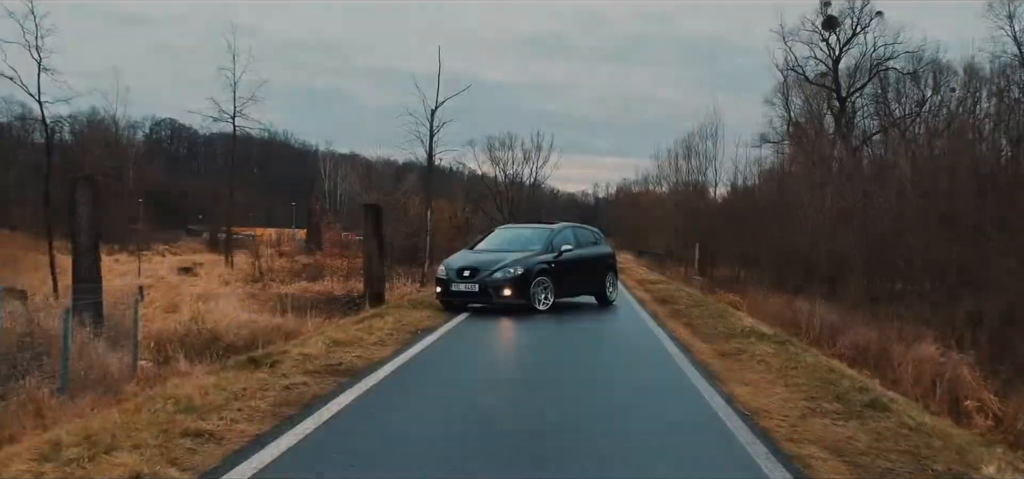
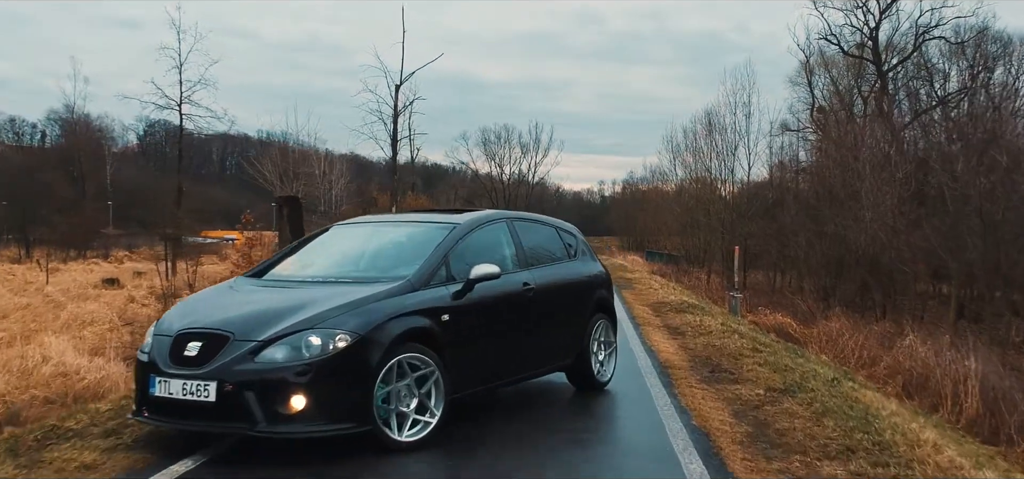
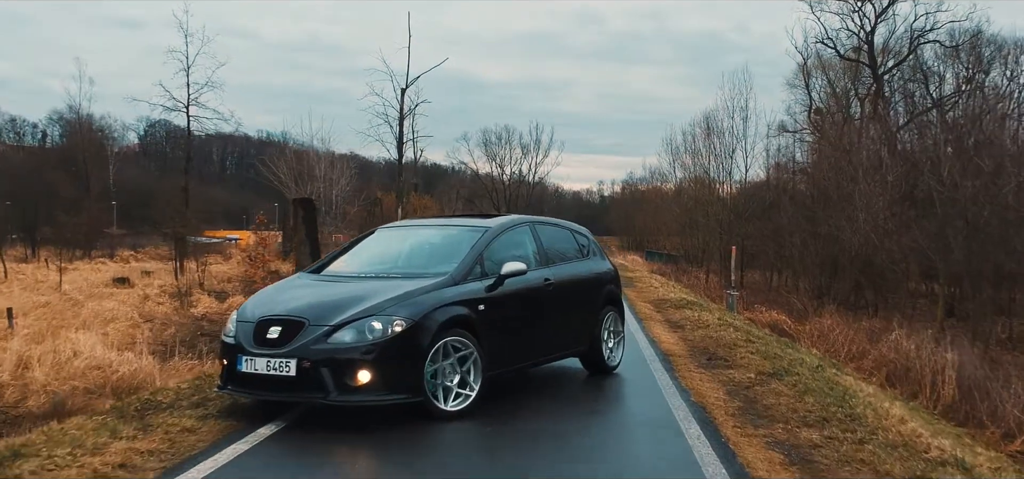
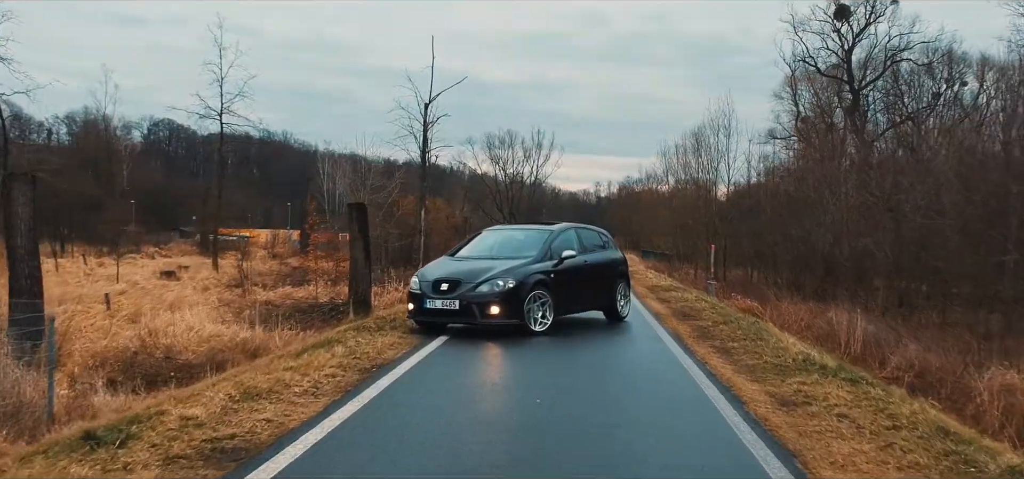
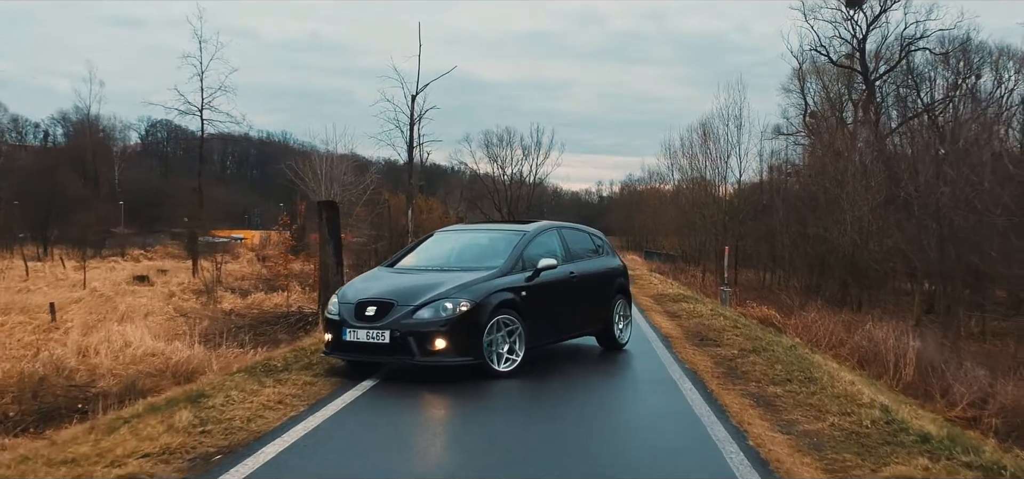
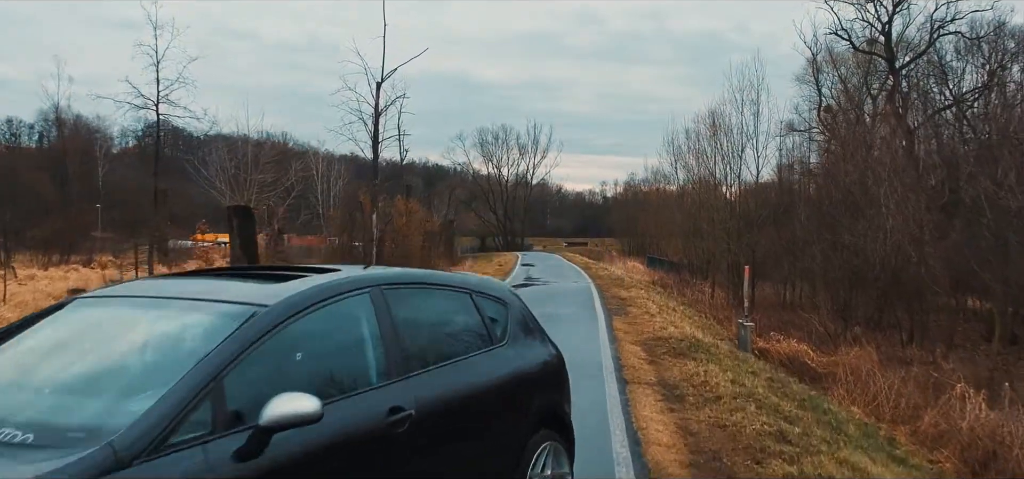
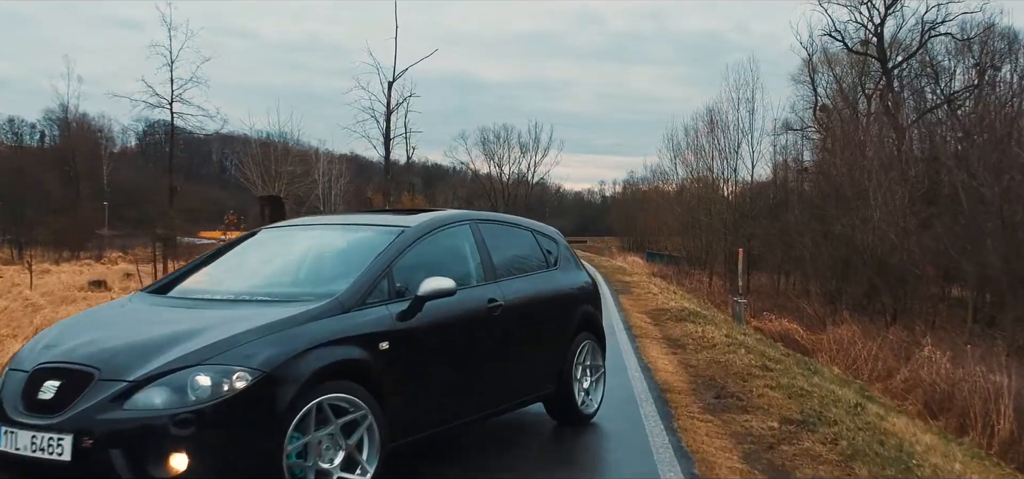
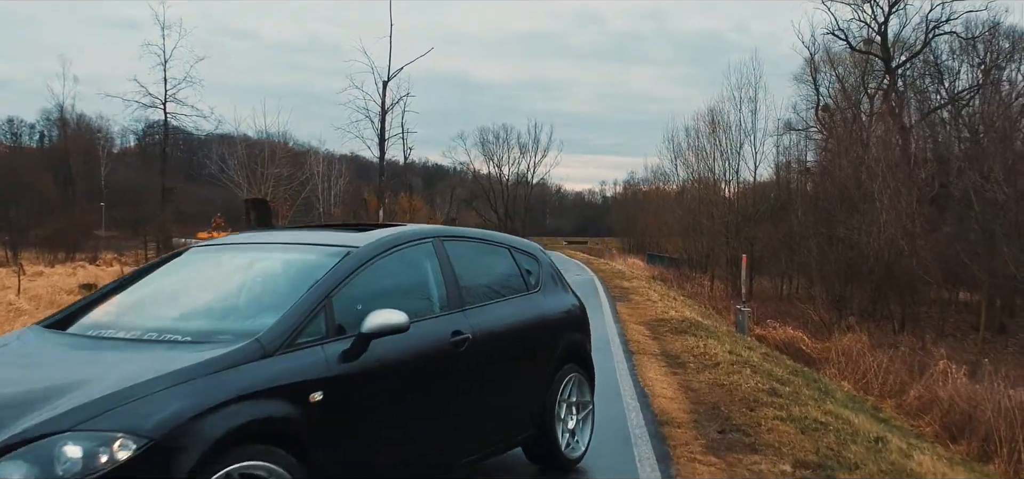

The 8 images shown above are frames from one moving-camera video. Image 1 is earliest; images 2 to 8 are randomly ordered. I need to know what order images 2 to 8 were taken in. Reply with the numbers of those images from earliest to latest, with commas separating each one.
4, 5, 3, 2, 7, 8, 6
